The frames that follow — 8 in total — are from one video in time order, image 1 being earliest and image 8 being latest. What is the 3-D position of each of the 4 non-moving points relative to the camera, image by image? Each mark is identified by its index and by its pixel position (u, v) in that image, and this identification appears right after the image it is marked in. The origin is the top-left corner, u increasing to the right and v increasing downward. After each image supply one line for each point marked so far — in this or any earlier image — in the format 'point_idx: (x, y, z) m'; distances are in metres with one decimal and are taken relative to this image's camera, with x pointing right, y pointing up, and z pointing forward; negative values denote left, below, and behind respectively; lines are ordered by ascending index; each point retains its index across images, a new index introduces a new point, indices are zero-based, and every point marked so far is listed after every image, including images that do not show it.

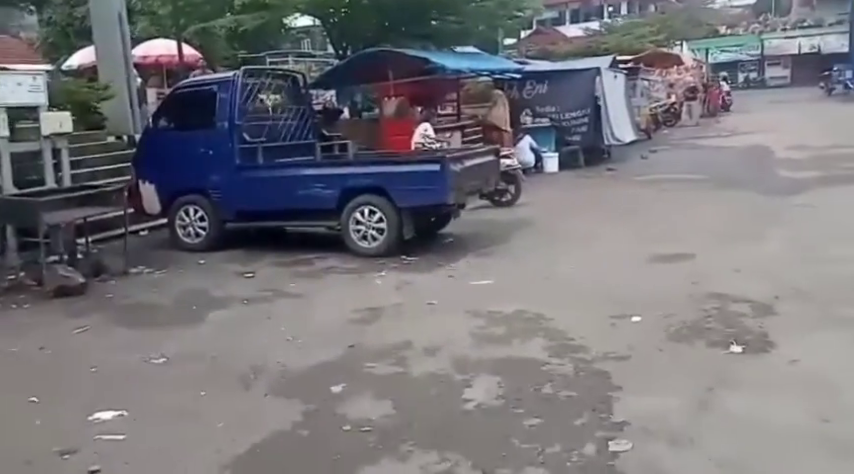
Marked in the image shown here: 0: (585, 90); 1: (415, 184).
0: (+3.1, +2.9, +15.6) m
1: (-0.1, +0.5, +7.0) m
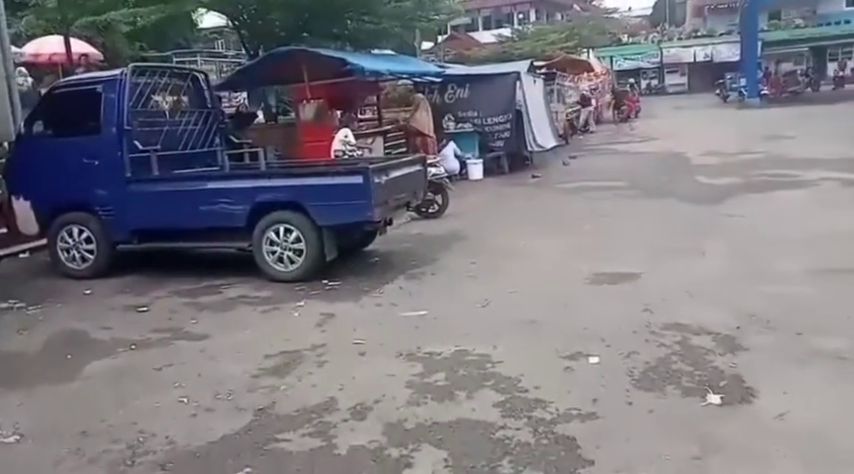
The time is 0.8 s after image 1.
0: (+1.6, +2.7, +15.1) m
1: (-0.7, +0.3, +6.2) m
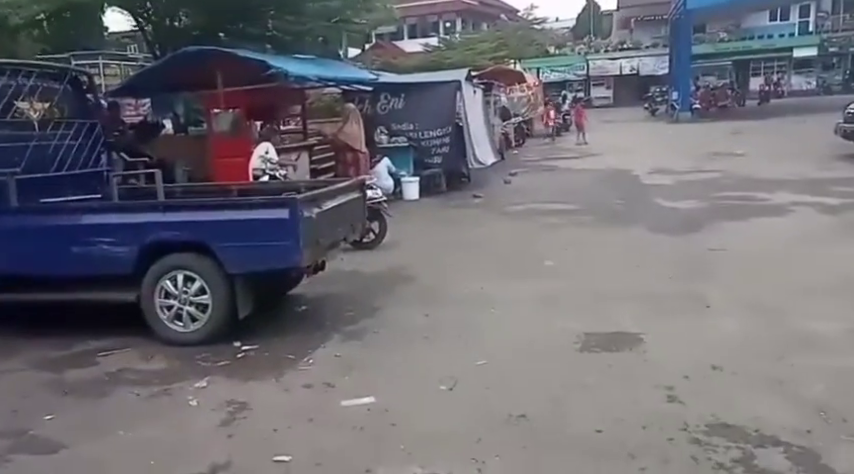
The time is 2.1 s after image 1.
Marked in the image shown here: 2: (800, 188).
0: (+0.3, +2.3, +13.8) m
1: (-1.1, 0.0, +4.8) m
2: (+5.5, +0.6, +11.5) m
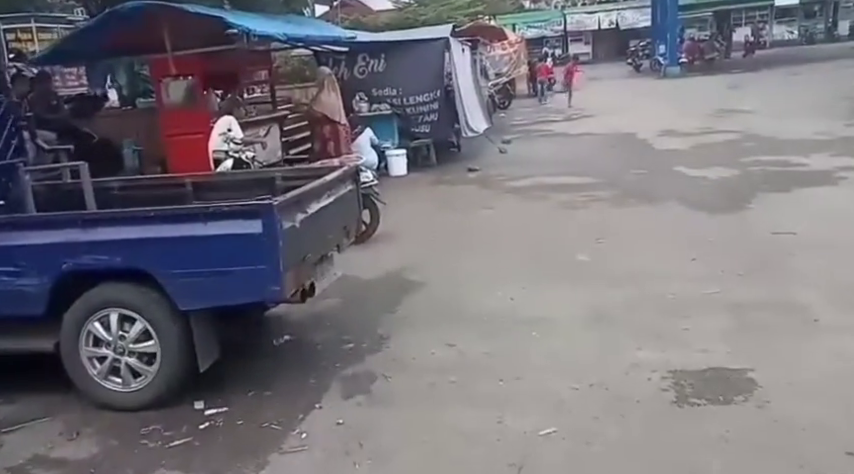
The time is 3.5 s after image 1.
0: (+0.1, +2.7, +12.4) m
1: (-0.9, -0.1, +3.4) m
2: (+5.4, +1.1, +10.3) m
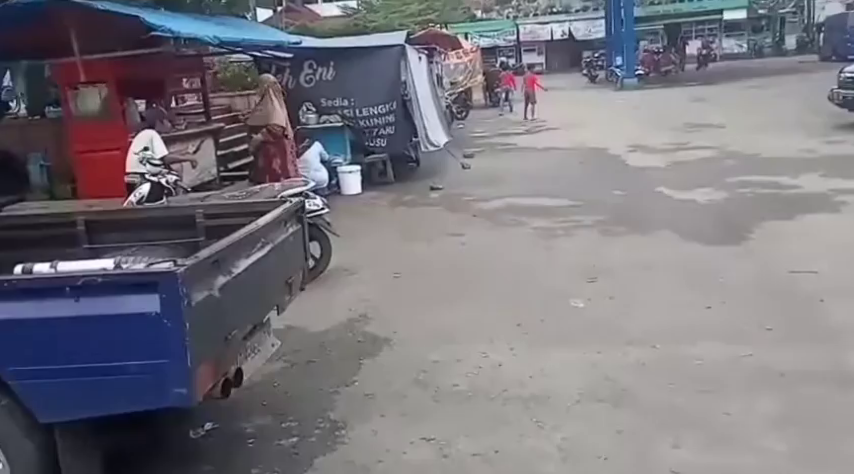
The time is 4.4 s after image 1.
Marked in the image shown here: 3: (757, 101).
0: (-0.6, +2.3, +11.4) m
1: (-1.0, -0.4, +2.3) m
2: (+4.8, +0.8, +9.6) m
3: (+8.2, +3.4, +19.7) m
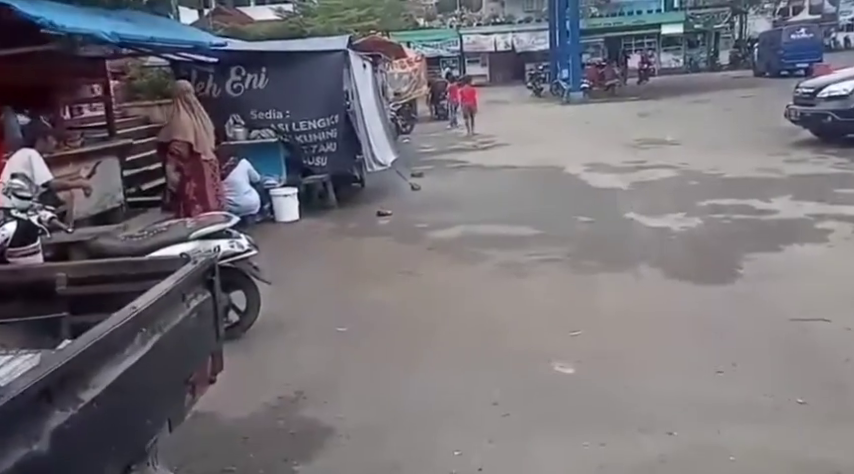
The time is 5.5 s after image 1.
0: (-1.3, +2.0, +10.2) m
1: (-1.0, -0.6, +1.2) m
2: (+4.2, +0.4, +8.9) m
3: (+6.8, +2.9, +19.2) m
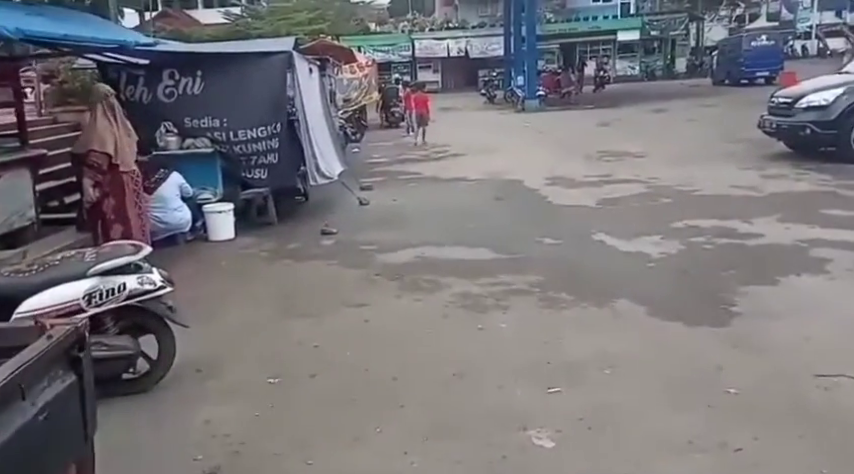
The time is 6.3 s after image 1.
0: (-1.9, +1.7, +9.2) m
1: (-1.1, -0.8, +0.2) m
2: (+3.7, +0.2, +8.2) m
3: (+5.7, +2.6, +18.7) m
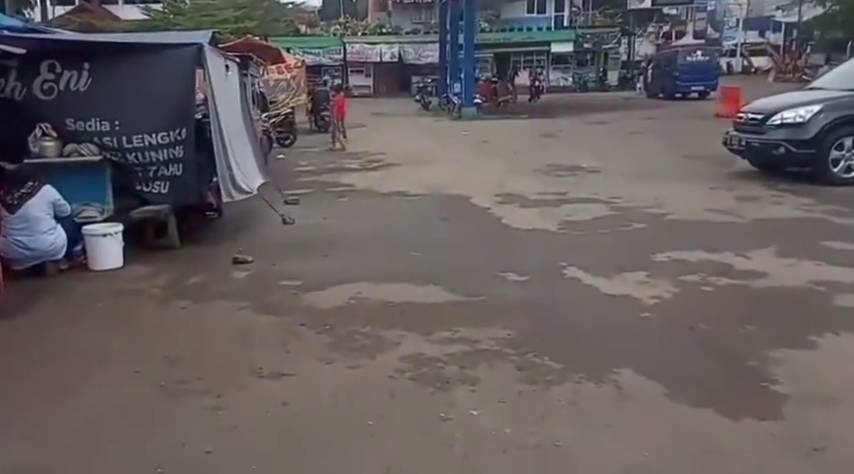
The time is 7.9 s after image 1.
0: (-2.5, +1.4, +7.4) m
1: (-0.9, -1.0, -1.5) m
2: (+3.2, -0.1, +6.9) m
3: (+4.3, +2.2, +17.5) m
